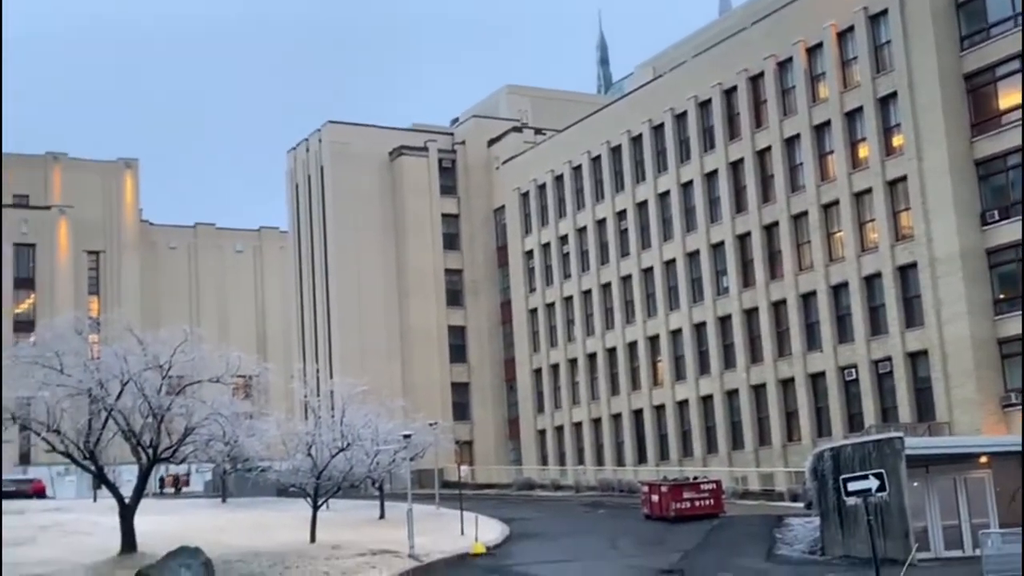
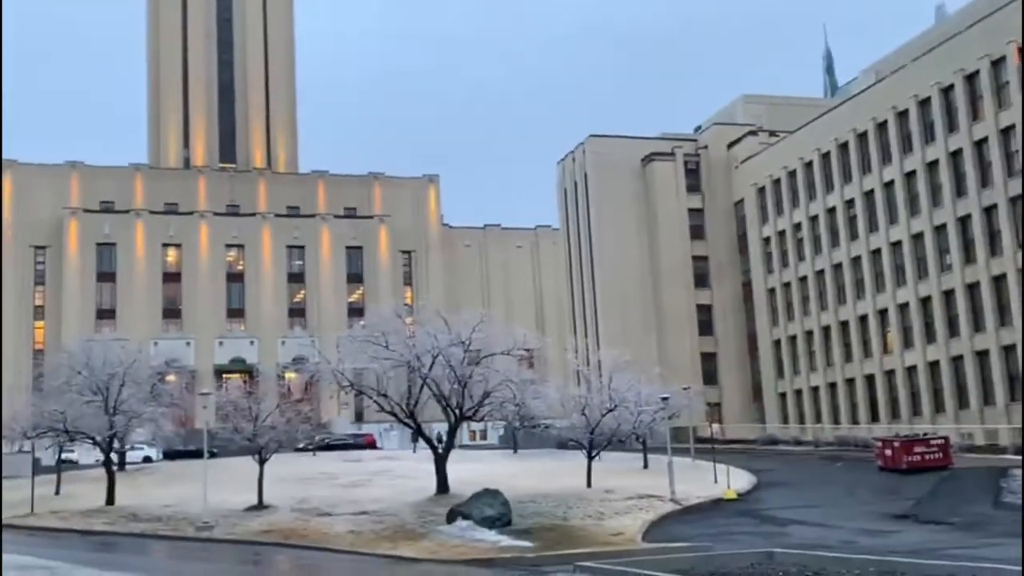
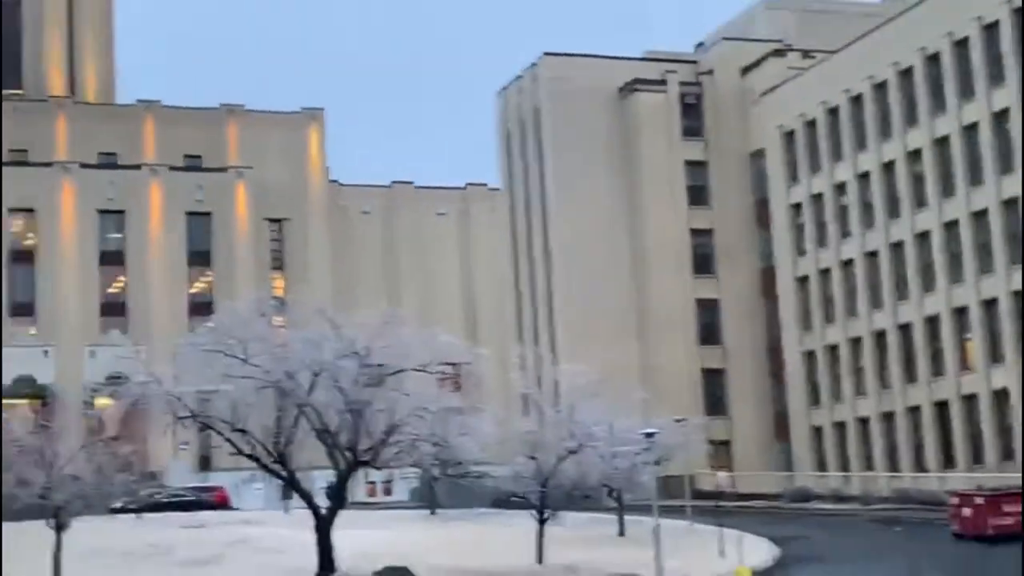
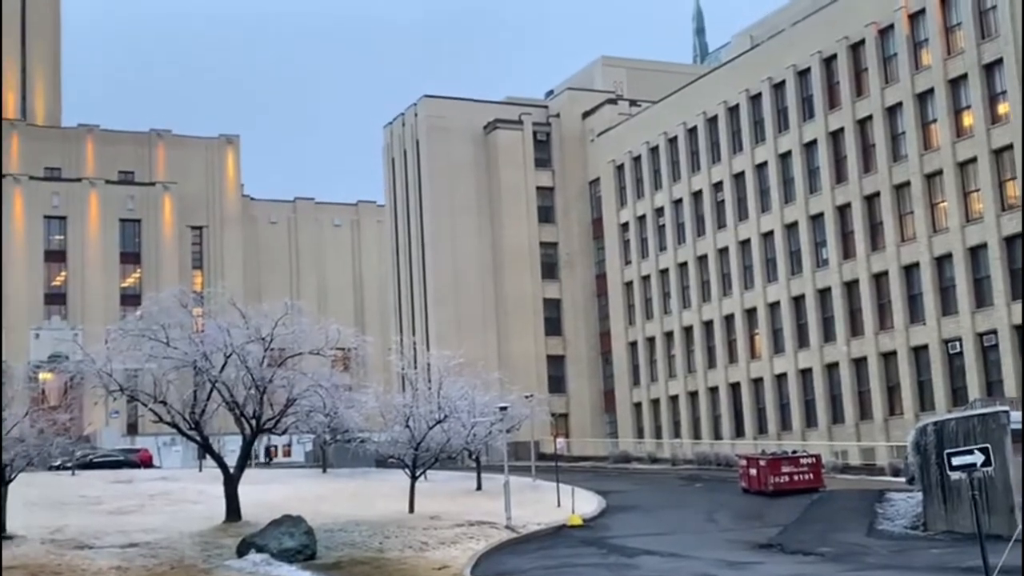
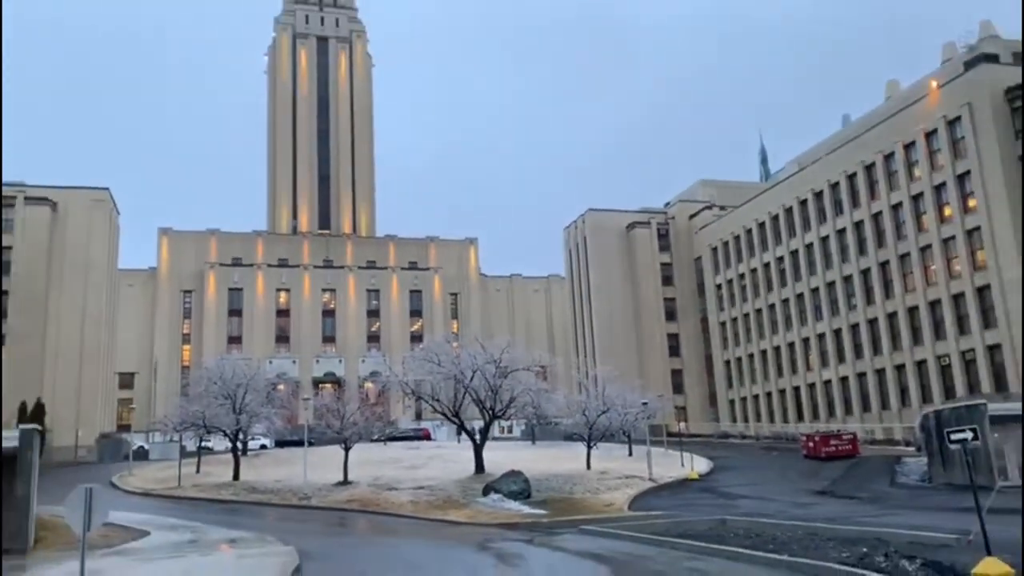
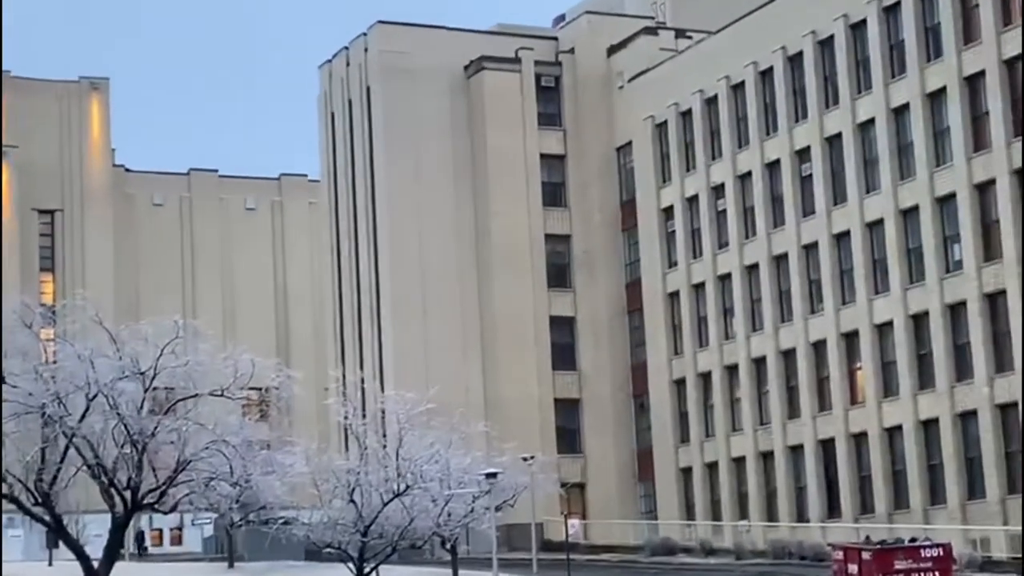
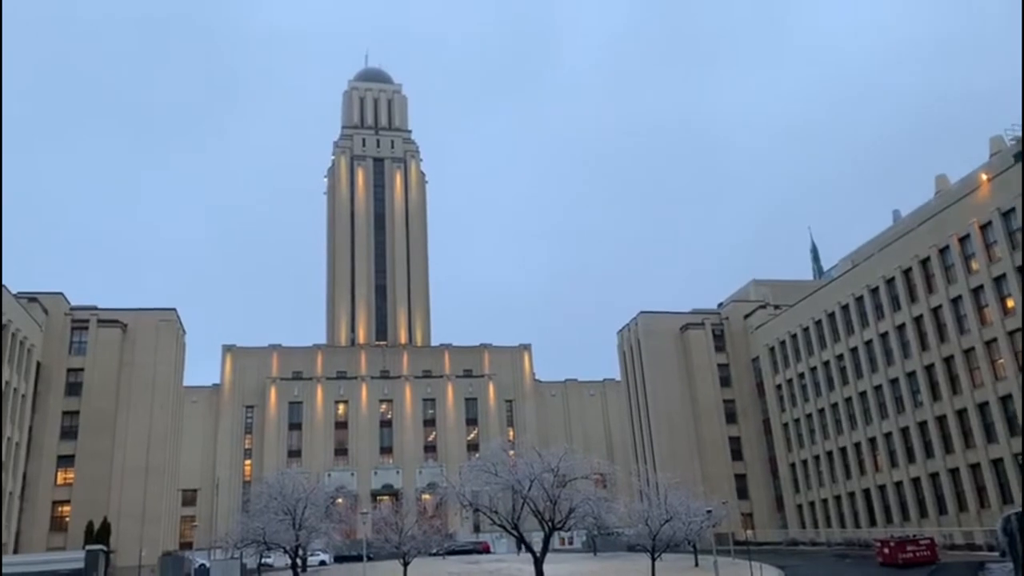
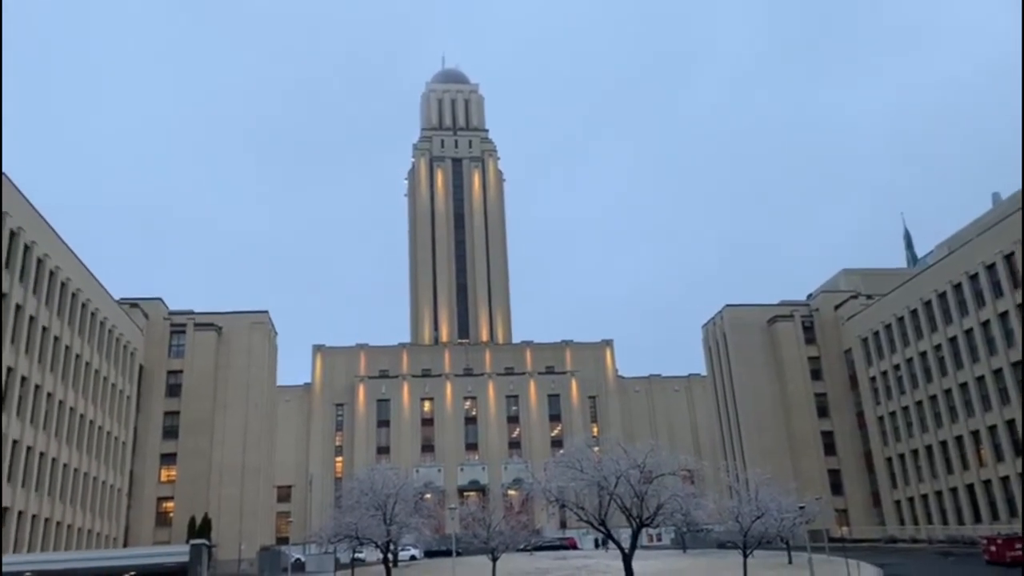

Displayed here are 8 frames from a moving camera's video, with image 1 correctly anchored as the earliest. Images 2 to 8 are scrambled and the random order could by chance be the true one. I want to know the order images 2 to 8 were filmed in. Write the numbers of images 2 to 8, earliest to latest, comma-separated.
4, 6, 3, 2, 5, 7, 8
